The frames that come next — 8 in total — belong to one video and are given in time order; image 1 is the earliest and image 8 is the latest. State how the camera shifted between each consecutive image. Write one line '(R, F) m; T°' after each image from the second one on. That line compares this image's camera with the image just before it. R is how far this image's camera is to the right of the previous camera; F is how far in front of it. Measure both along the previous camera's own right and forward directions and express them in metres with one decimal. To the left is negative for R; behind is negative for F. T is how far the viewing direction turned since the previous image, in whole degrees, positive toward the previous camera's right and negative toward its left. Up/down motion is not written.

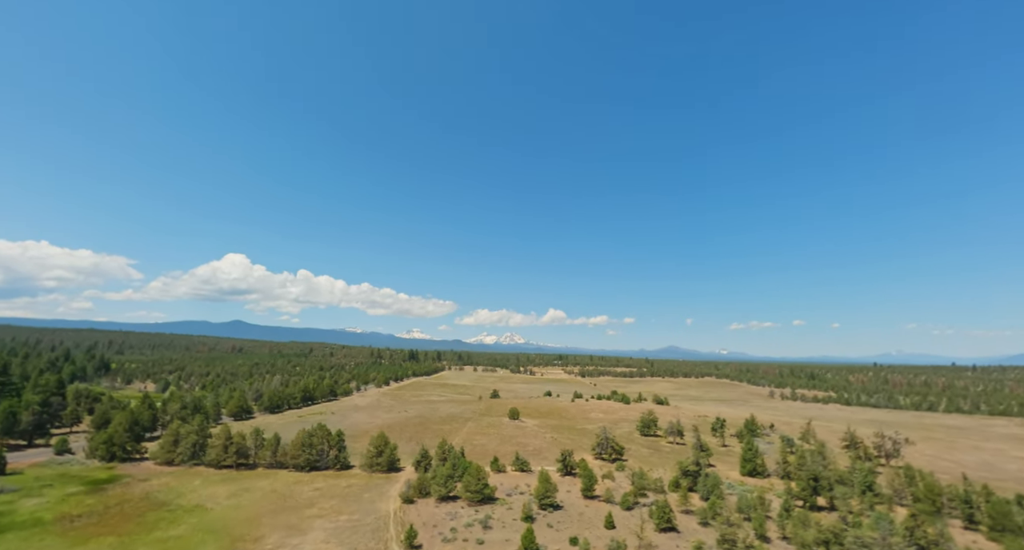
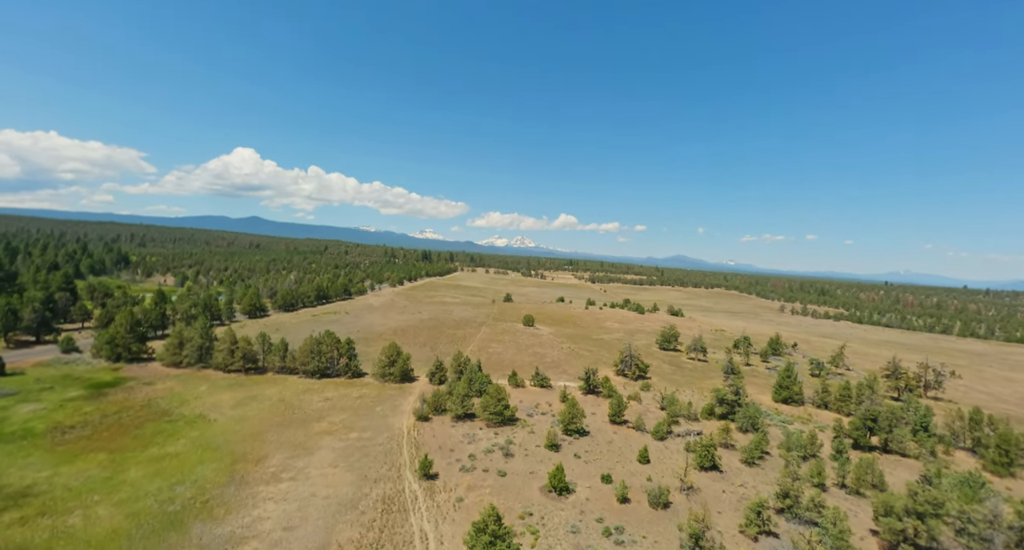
(-2.6, +12.5) m; -2°
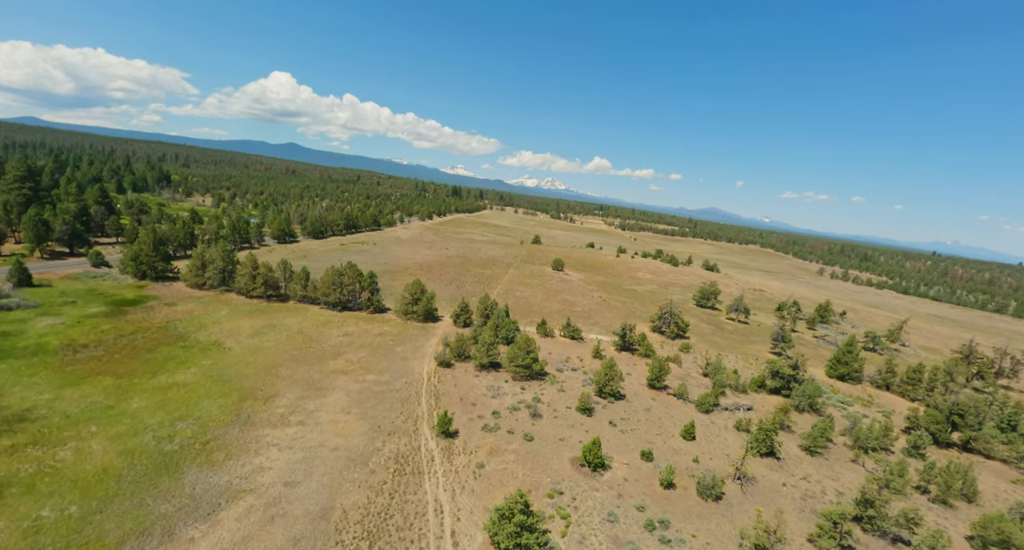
(-1.5, +8.3) m; -4°
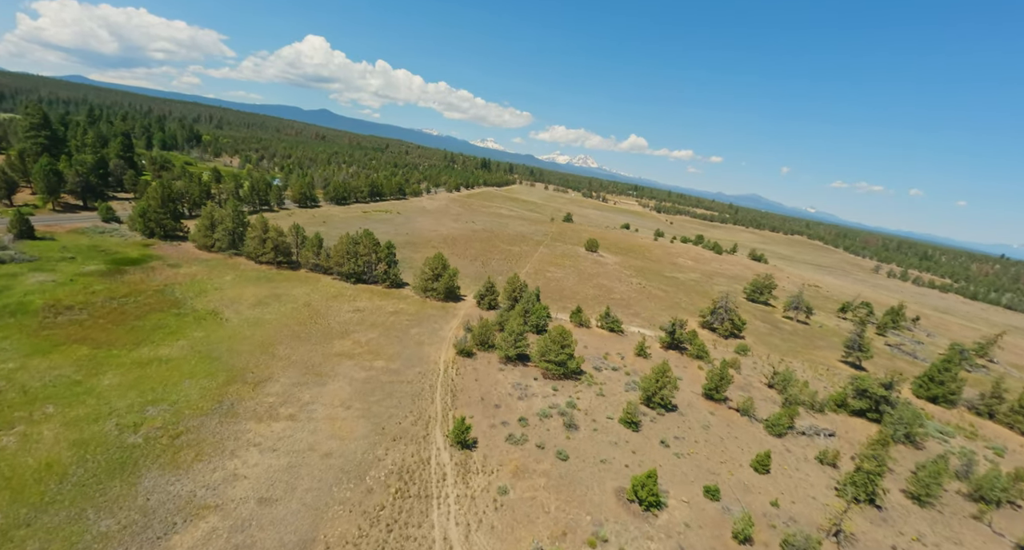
(-1.6, +9.1) m; -3°
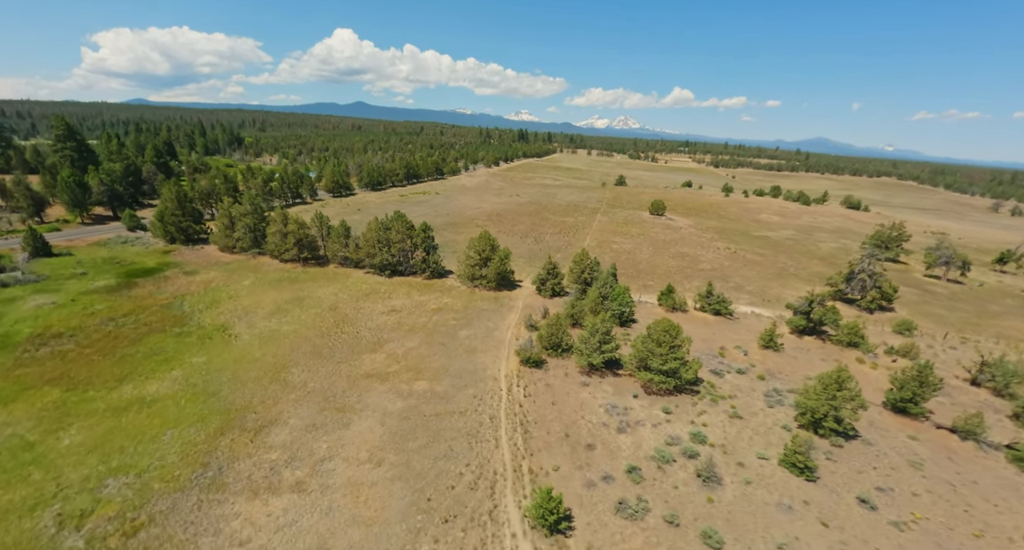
(-2.9, +13.8) m; -7°
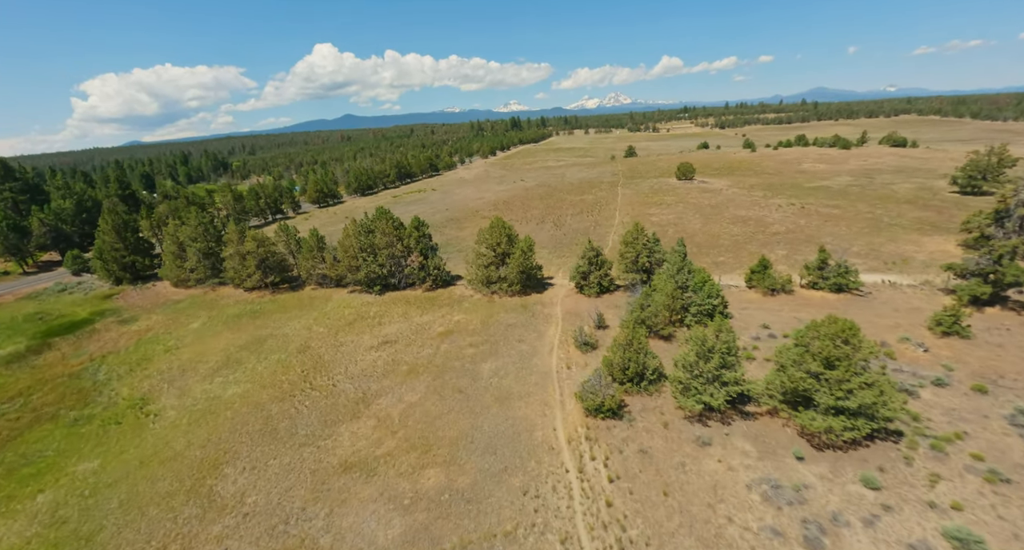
(-2.0, +14.4) m; -1°
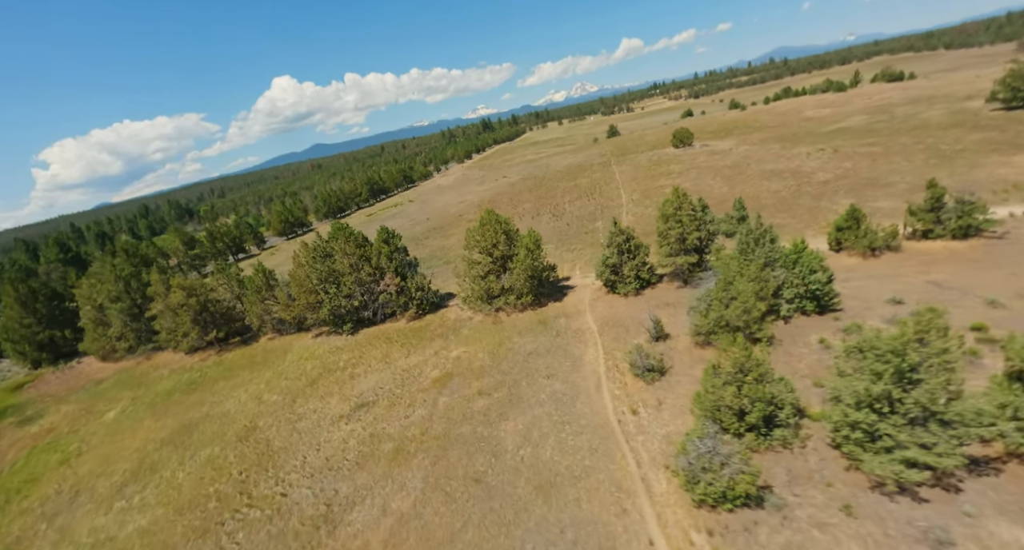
(-0.9, +10.1) m; +1°
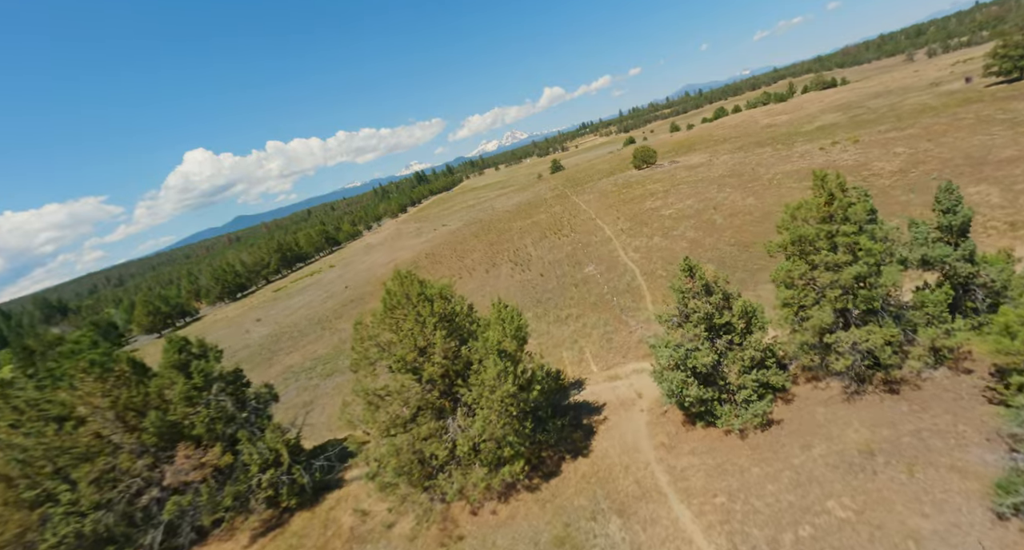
(+0.2, +17.2) m; +7°
